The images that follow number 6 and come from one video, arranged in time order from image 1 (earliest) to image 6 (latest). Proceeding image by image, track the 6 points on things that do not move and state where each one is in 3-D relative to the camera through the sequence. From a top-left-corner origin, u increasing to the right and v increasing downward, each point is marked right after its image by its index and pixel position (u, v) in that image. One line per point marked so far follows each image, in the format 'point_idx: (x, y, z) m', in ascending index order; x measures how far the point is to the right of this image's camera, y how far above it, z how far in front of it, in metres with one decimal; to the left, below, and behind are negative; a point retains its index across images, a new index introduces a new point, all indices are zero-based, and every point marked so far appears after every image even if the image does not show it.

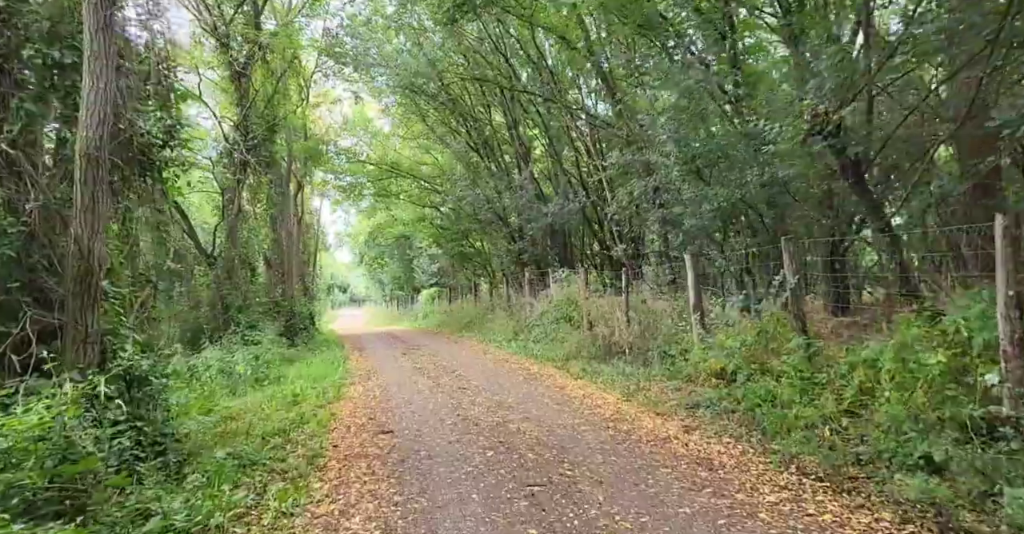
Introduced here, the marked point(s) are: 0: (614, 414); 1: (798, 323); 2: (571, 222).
0: (+1.2, -1.7, +6.5) m
1: (+2.9, -0.6, +5.8) m
2: (+1.9, +1.4, +18.6) m
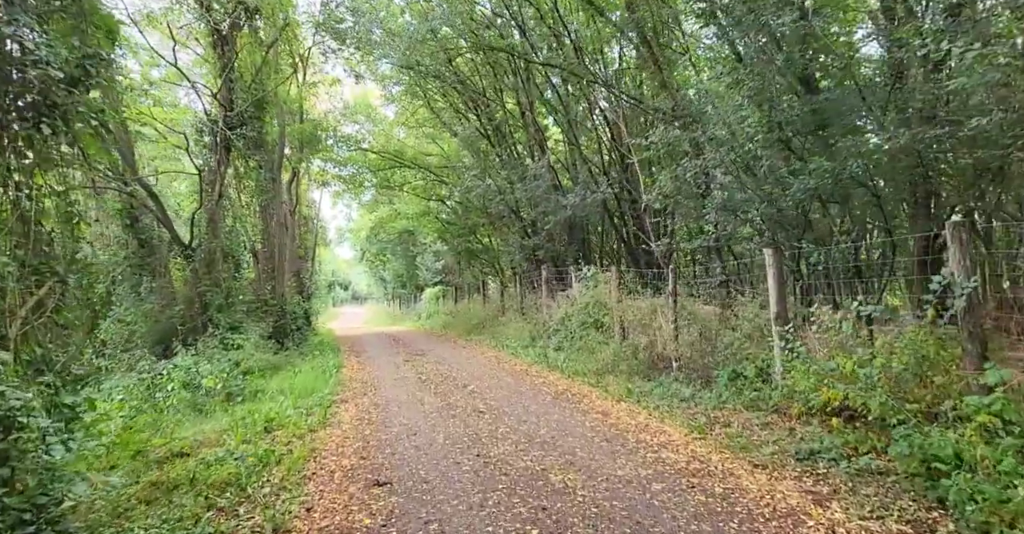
0: (+1.5, -1.6, +4.8) m
1: (+3.2, -0.6, +4.1) m
2: (+2.3, +1.5, +16.9) m
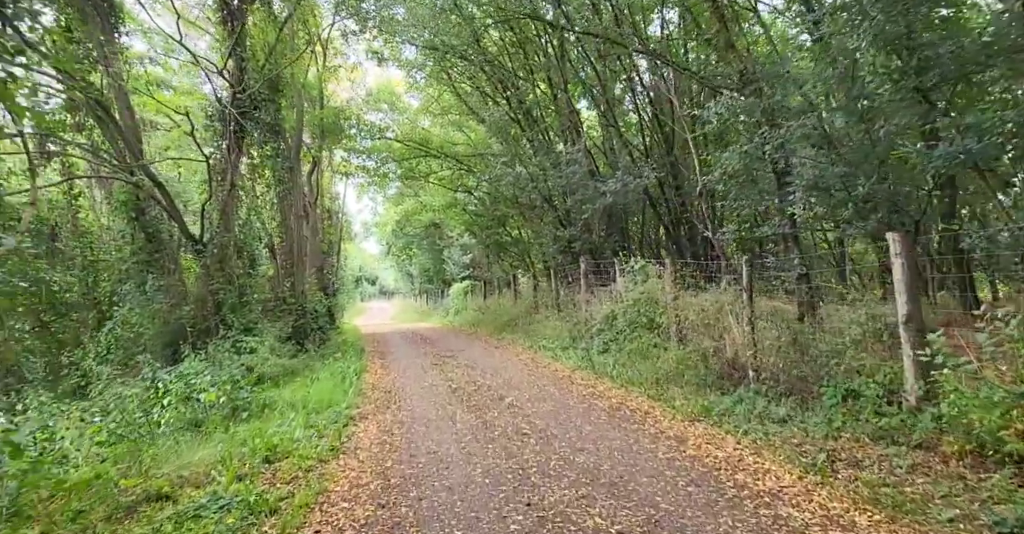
0: (+1.9, -1.6, +3.4) m
1: (+3.6, -0.5, +2.7) m
2: (+3.3, +1.7, +15.5) m
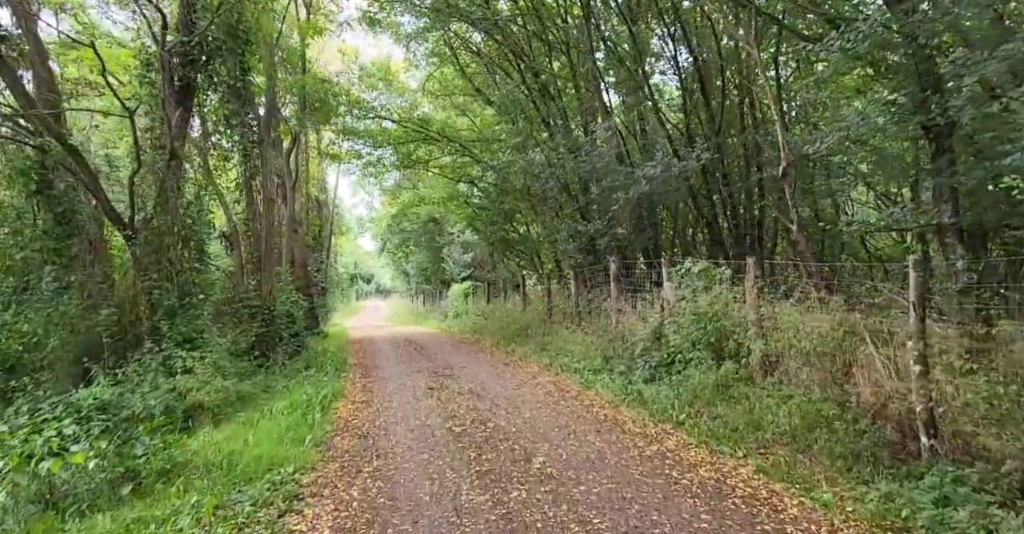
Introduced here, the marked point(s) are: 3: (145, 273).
0: (+2.2, -1.6, +0.9) m
1: (+3.9, -0.5, +0.1) m
2: (+3.6, +1.7, +12.9) m
3: (-5.8, -0.1, +9.1) m
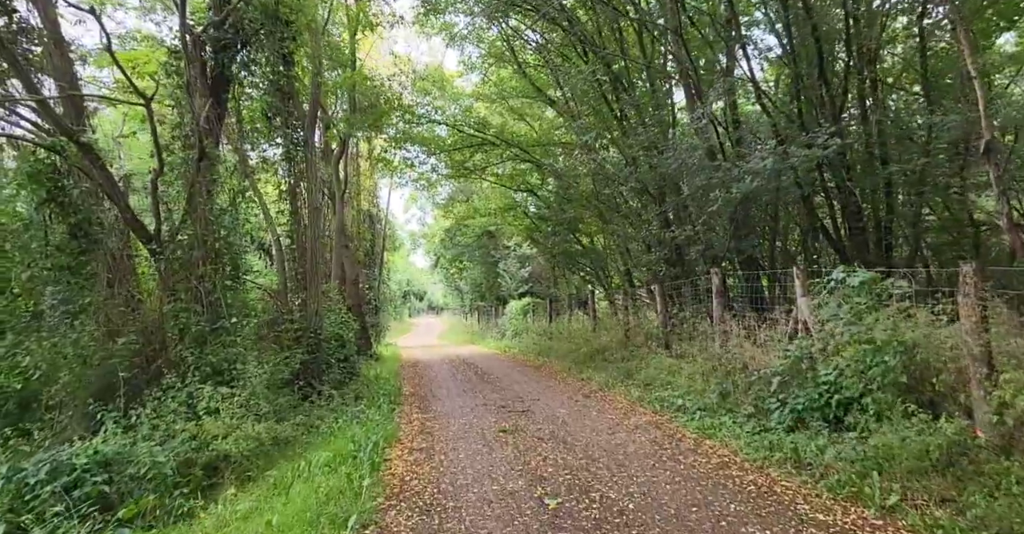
0: (+2.7, -1.5, -1.2) m
1: (+4.3, -0.4, -2.1) m
2: (+5.1, +1.4, +10.8) m
3: (-4.6, -0.3, +7.7) m
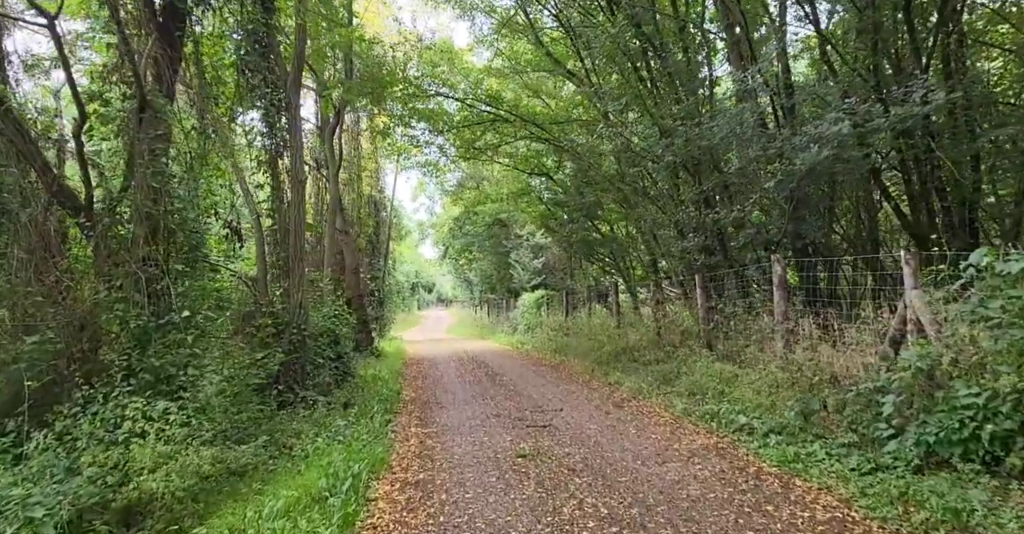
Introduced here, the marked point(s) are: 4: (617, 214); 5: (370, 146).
0: (+2.8, -1.4, -2.9) m
1: (+4.4, -0.4, -3.8) m
2: (+5.4, +1.6, +9.0) m
3: (-4.4, -0.1, +6.1) m
4: (+3.0, +1.5, +16.1) m
5: (-4.8, +4.1, +19.5) m
